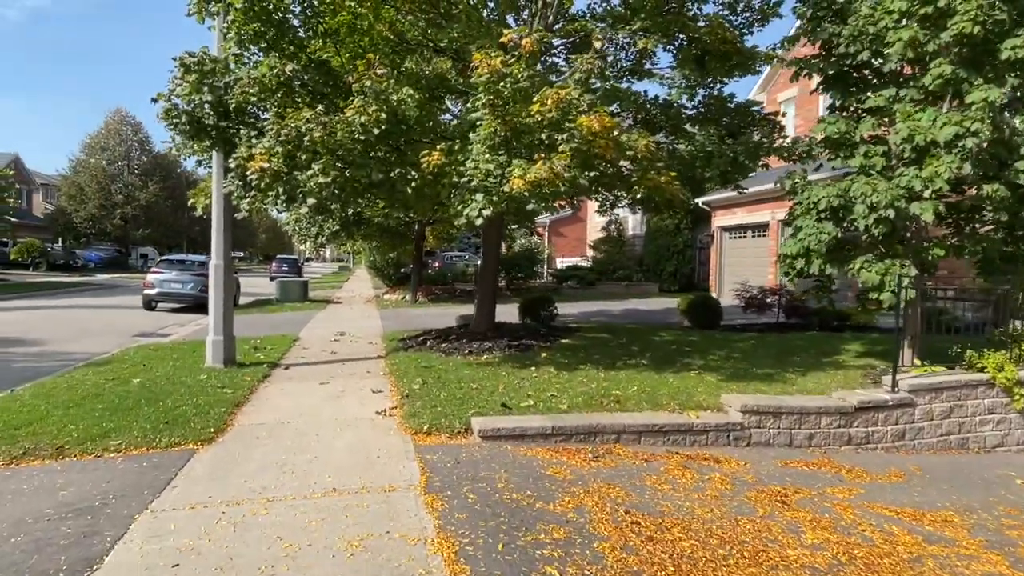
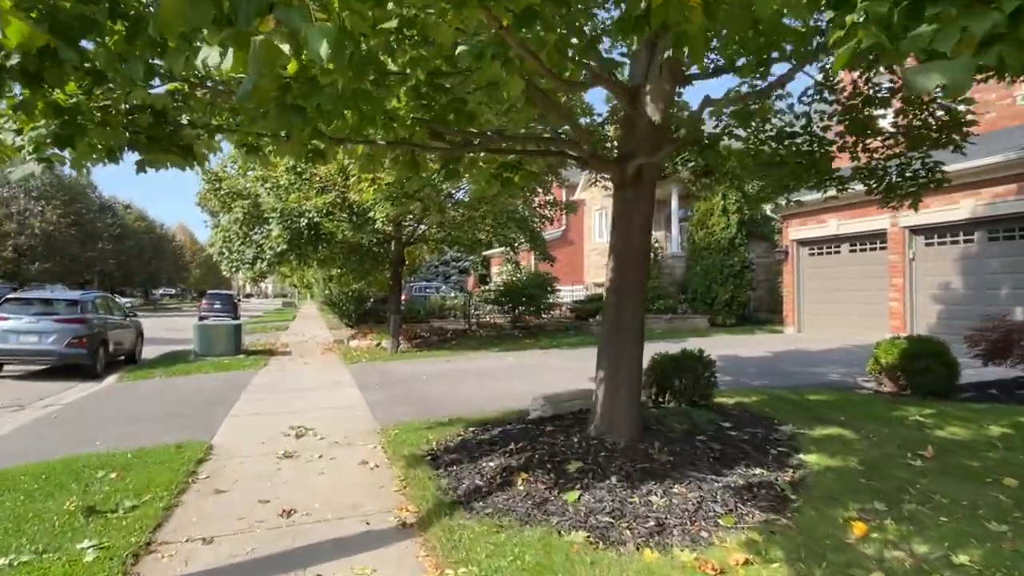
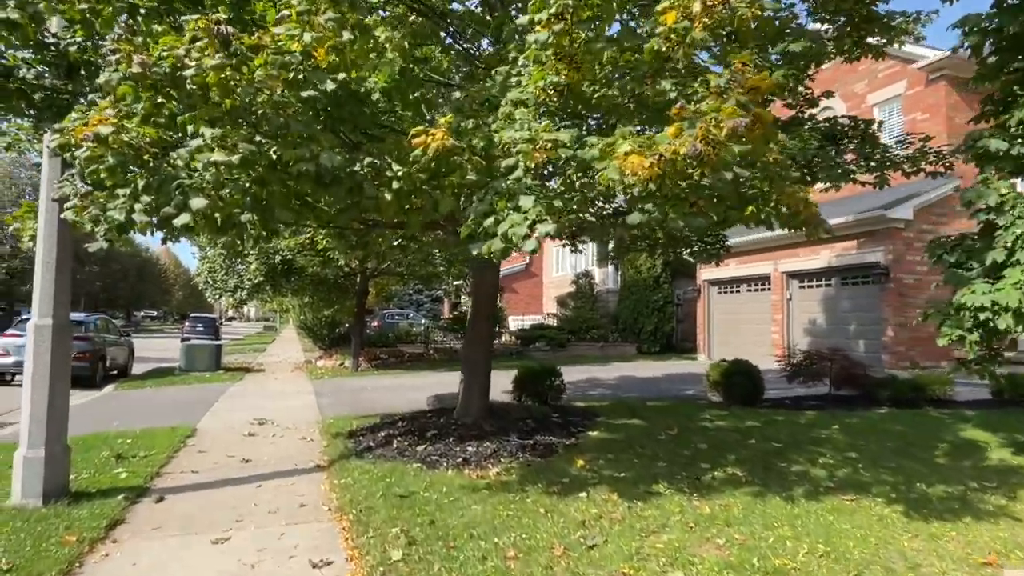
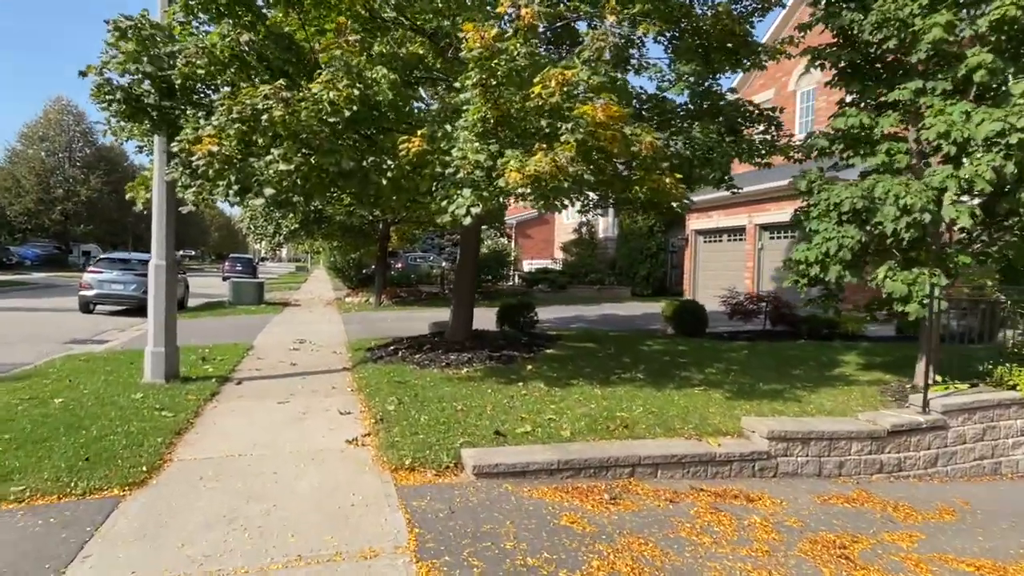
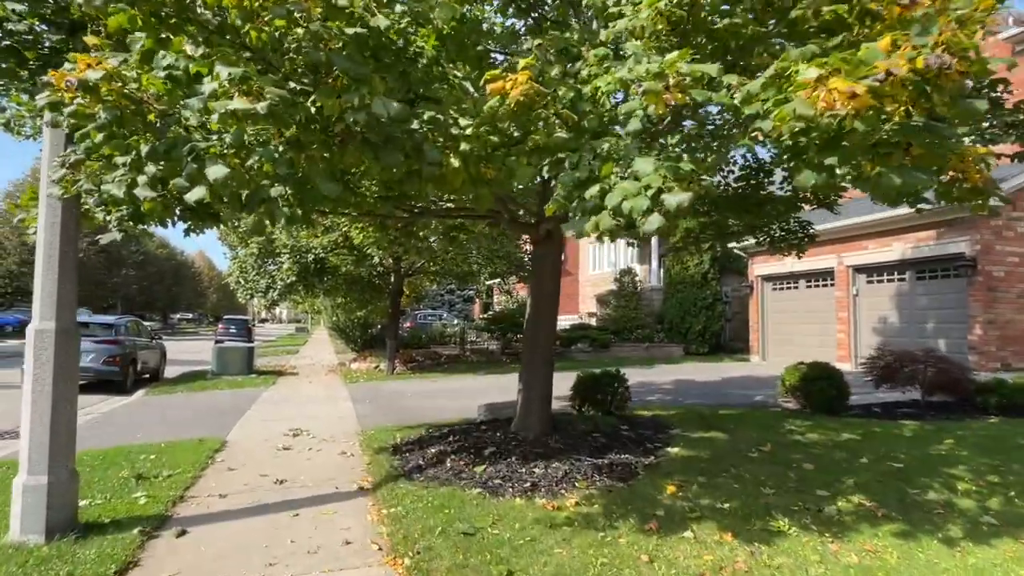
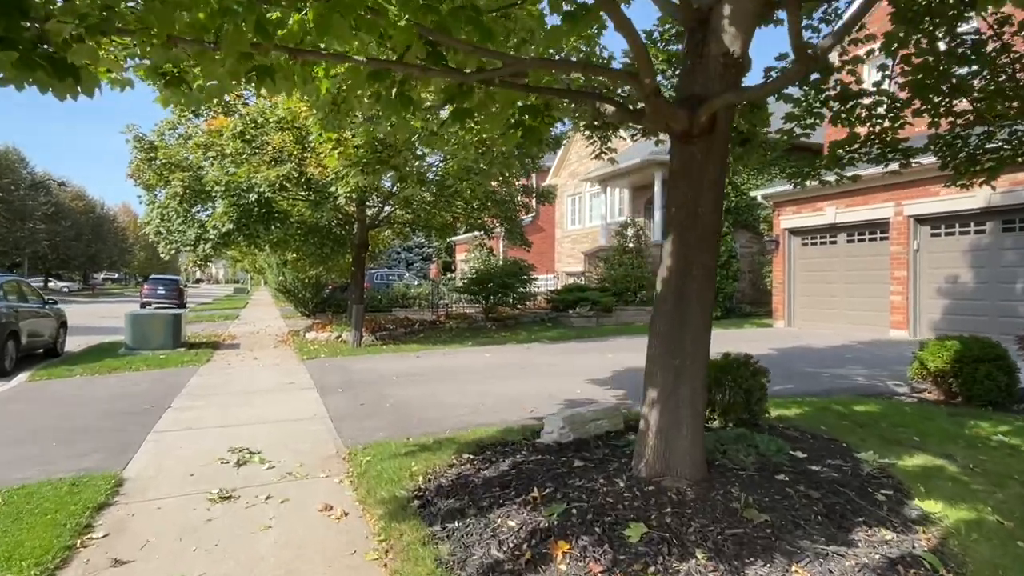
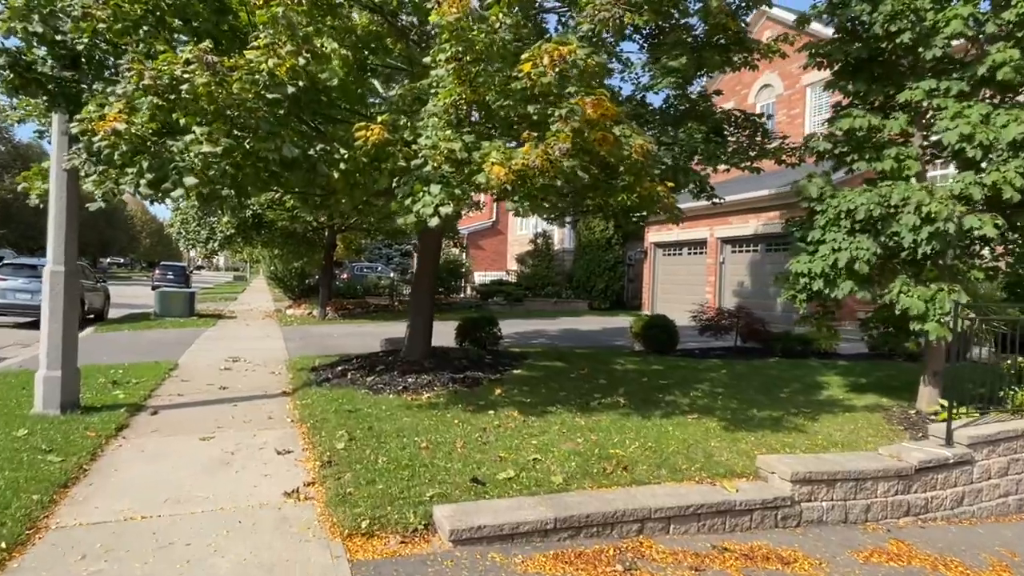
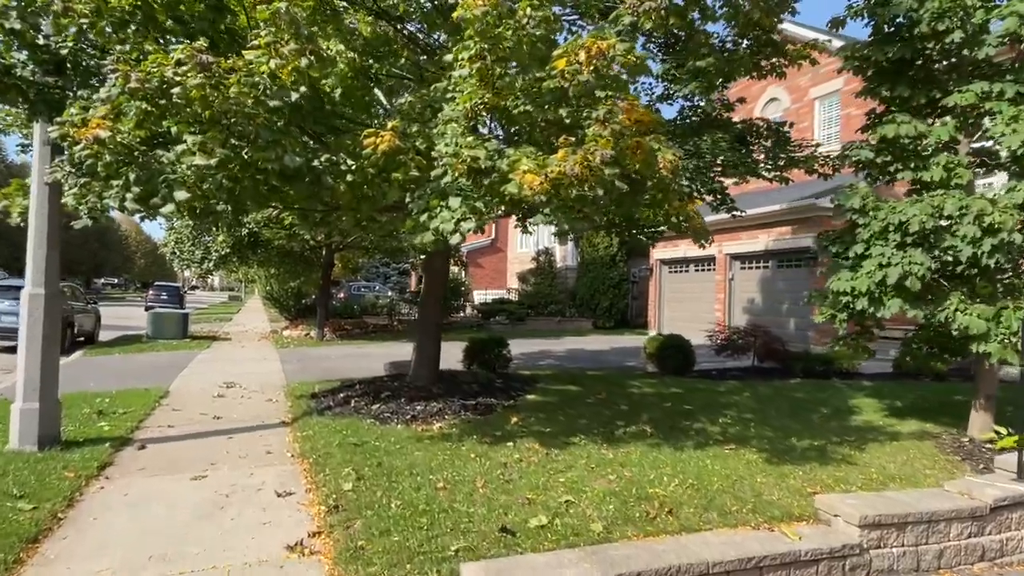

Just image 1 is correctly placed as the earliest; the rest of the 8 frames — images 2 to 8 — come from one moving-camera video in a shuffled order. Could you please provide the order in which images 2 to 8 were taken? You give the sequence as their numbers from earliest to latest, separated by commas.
4, 7, 8, 3, 5, 2, 6
